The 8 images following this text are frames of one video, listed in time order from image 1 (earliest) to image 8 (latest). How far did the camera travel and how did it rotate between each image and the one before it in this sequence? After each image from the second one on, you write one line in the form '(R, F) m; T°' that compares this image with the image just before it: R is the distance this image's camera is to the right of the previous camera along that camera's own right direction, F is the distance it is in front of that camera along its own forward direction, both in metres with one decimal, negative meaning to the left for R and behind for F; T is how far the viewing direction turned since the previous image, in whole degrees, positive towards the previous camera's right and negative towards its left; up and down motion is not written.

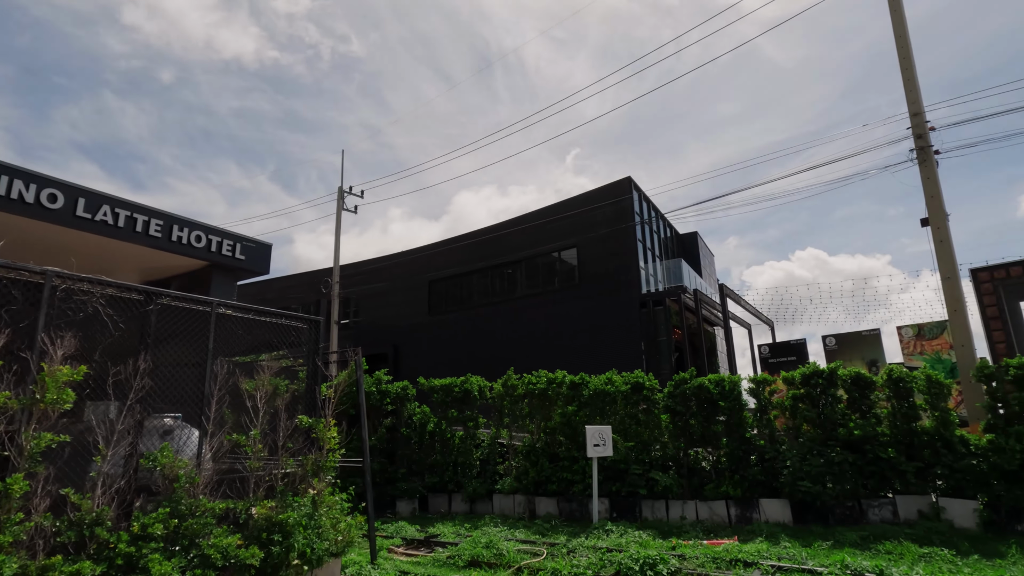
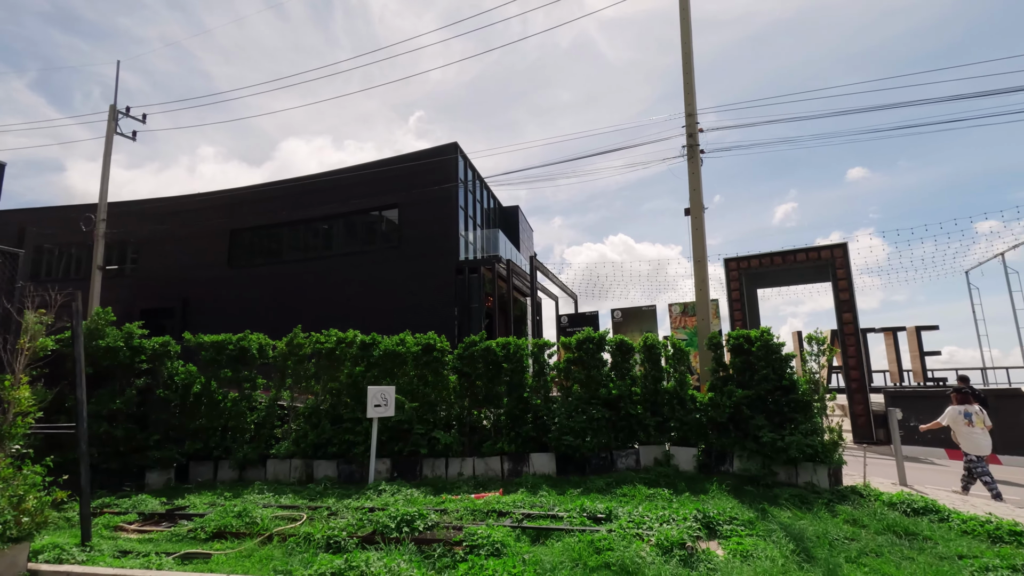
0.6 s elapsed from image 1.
(+0.6, +0.1) m; +18°
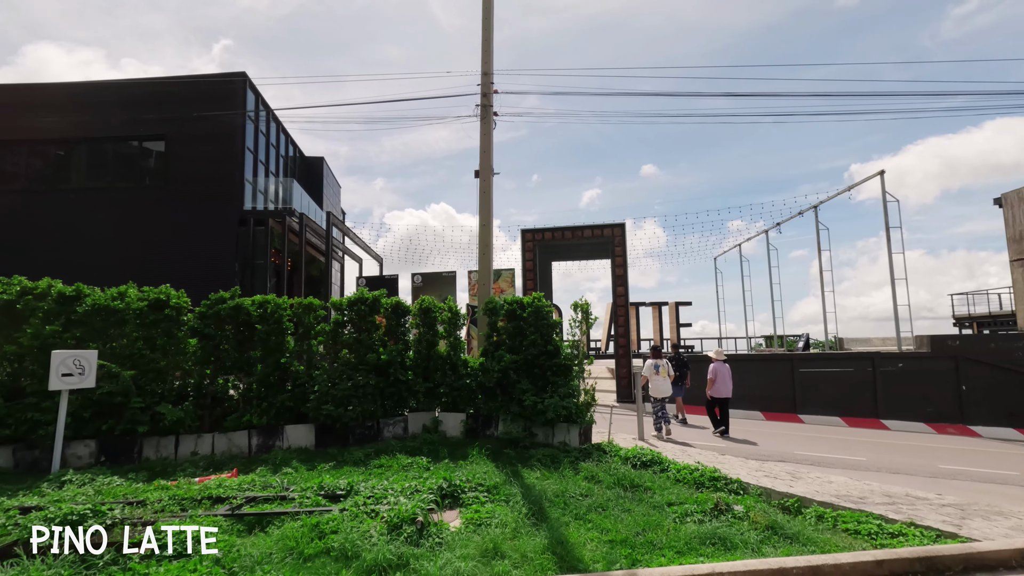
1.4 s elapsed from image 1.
(+0.8, +0.5) m; +19°
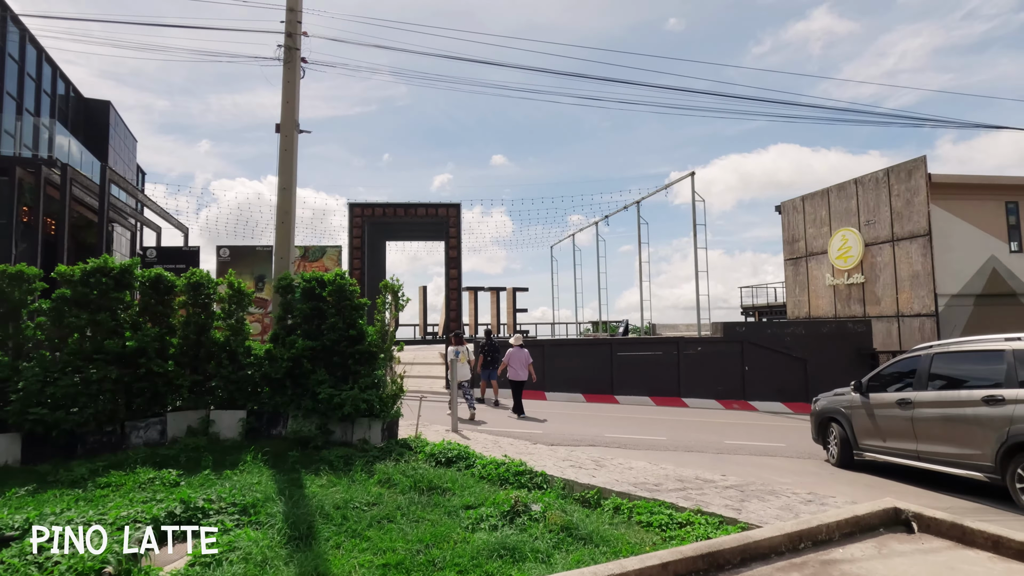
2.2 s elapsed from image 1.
(+0.6, +0.8) m; +16°
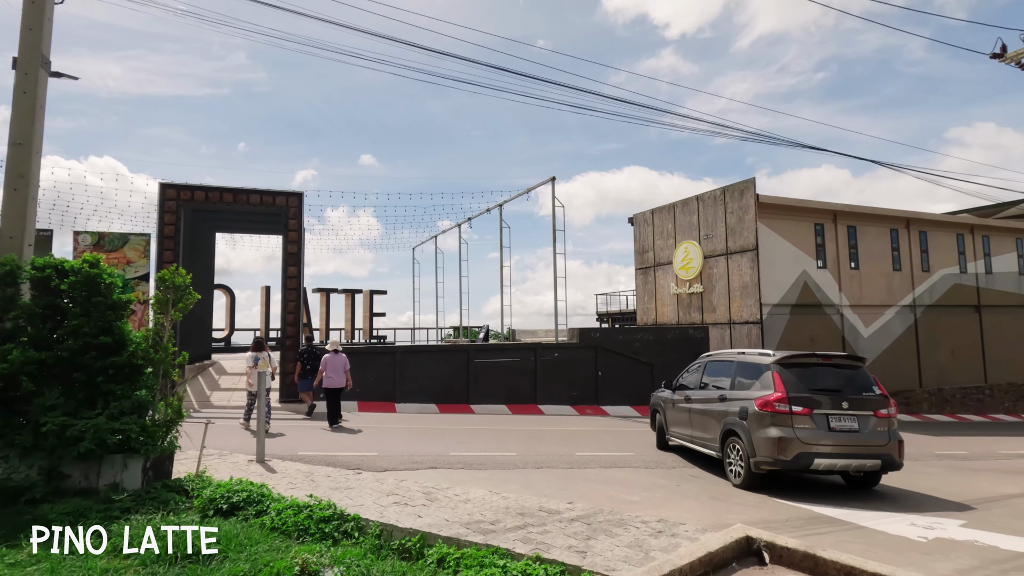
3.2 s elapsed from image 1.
(+0.5, +1.0) m; +14°
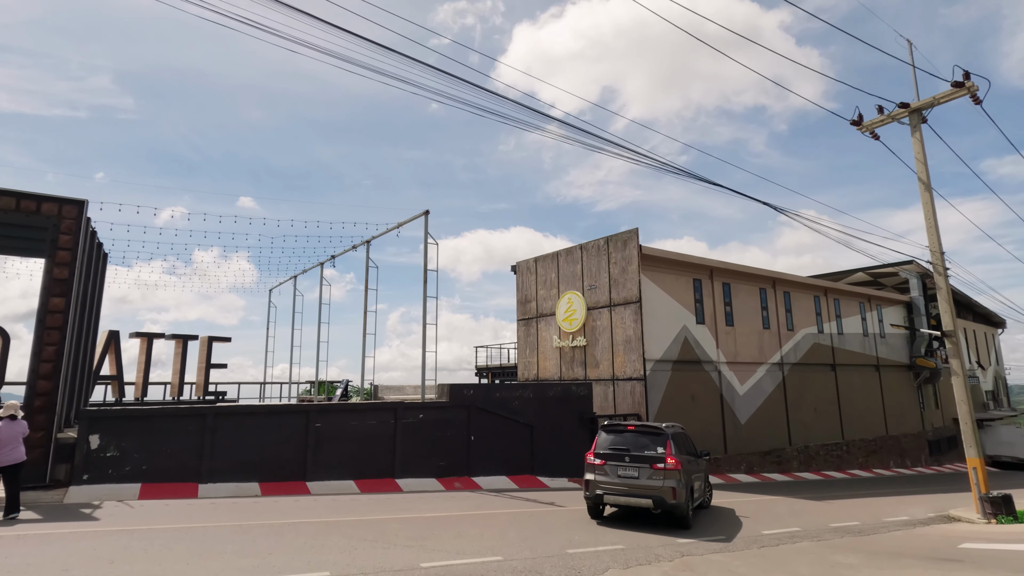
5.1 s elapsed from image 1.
(+0.7, +2.4) m; +12°
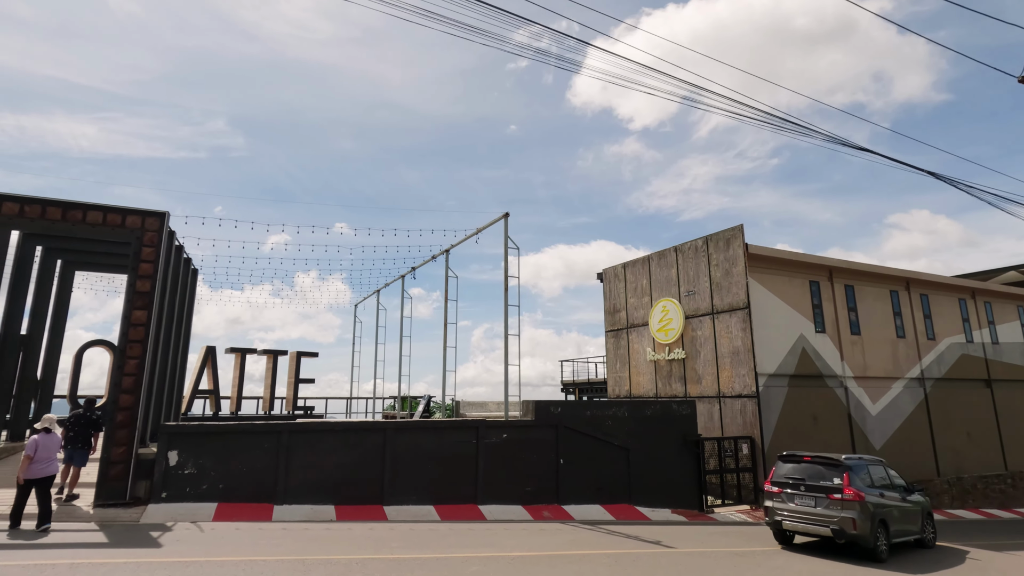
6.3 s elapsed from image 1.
(-0.2, +1.5) m; -9°
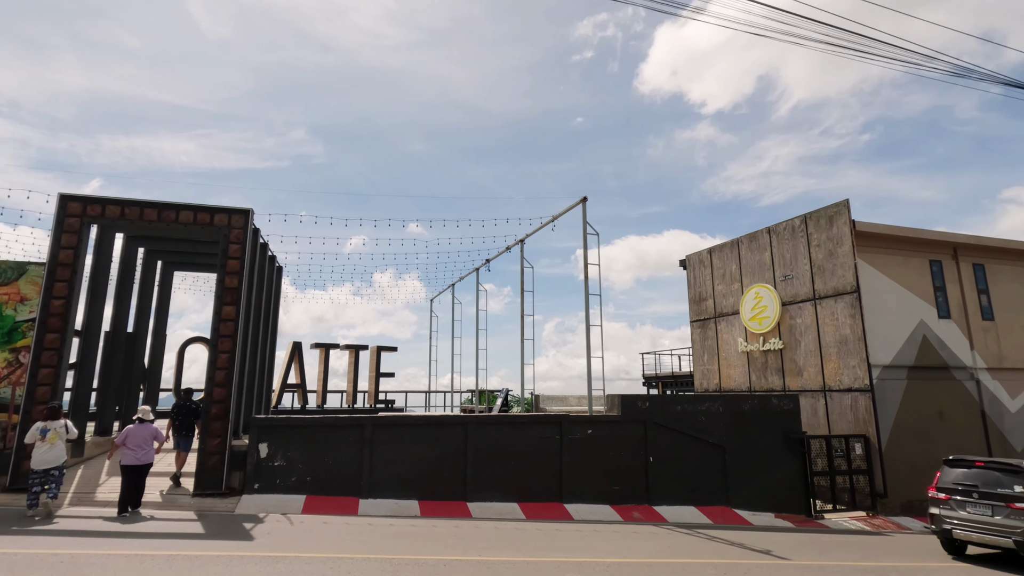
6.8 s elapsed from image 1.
(-0.3, +0.6) m; -8°
